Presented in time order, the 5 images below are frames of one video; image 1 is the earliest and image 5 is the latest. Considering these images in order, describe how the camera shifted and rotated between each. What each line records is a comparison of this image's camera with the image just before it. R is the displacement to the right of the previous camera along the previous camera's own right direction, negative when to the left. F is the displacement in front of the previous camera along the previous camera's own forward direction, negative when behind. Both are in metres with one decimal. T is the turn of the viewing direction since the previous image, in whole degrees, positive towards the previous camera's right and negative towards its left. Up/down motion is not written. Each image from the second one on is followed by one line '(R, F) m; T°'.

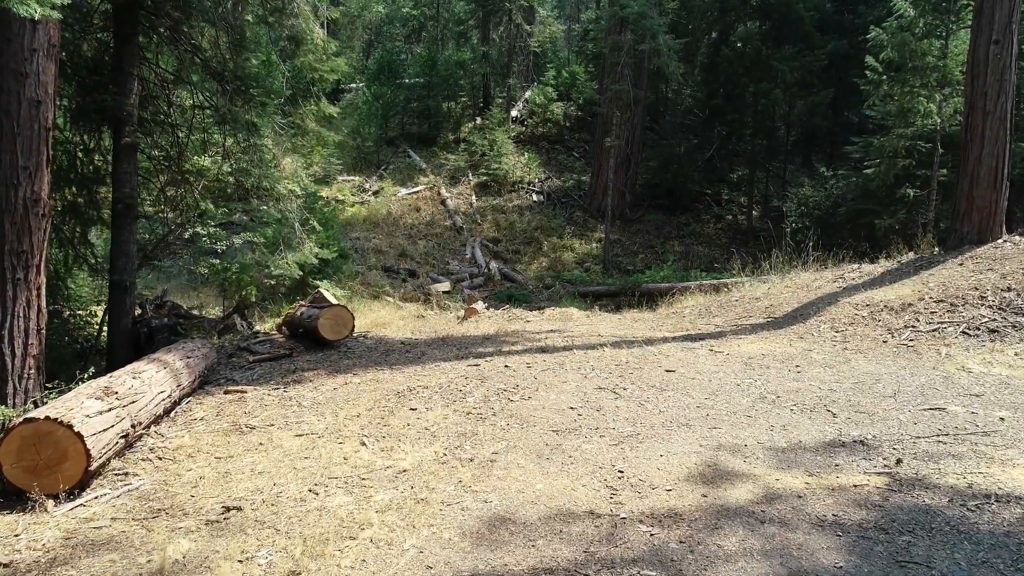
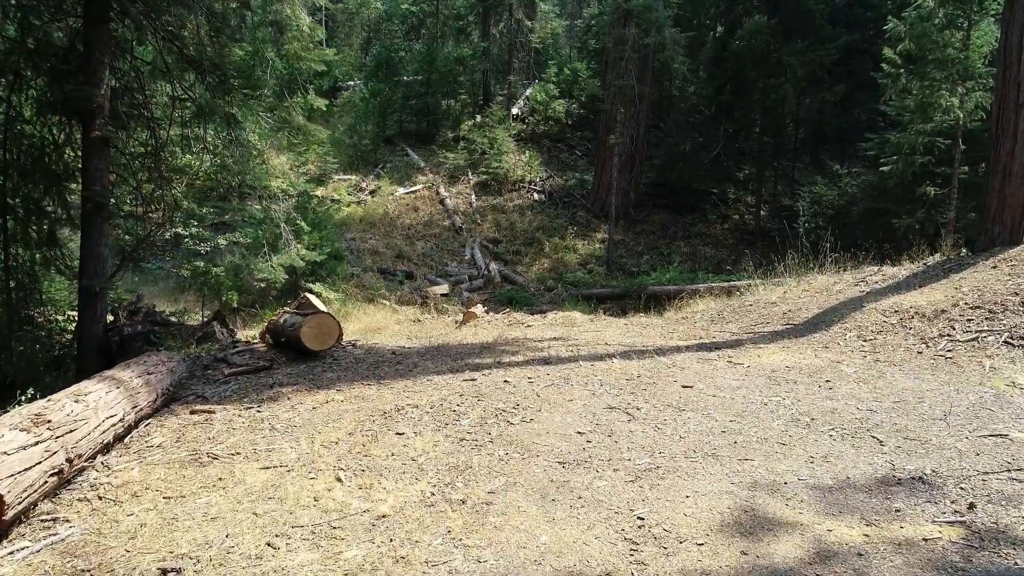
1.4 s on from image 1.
(0.0, +0.4) m; 0°
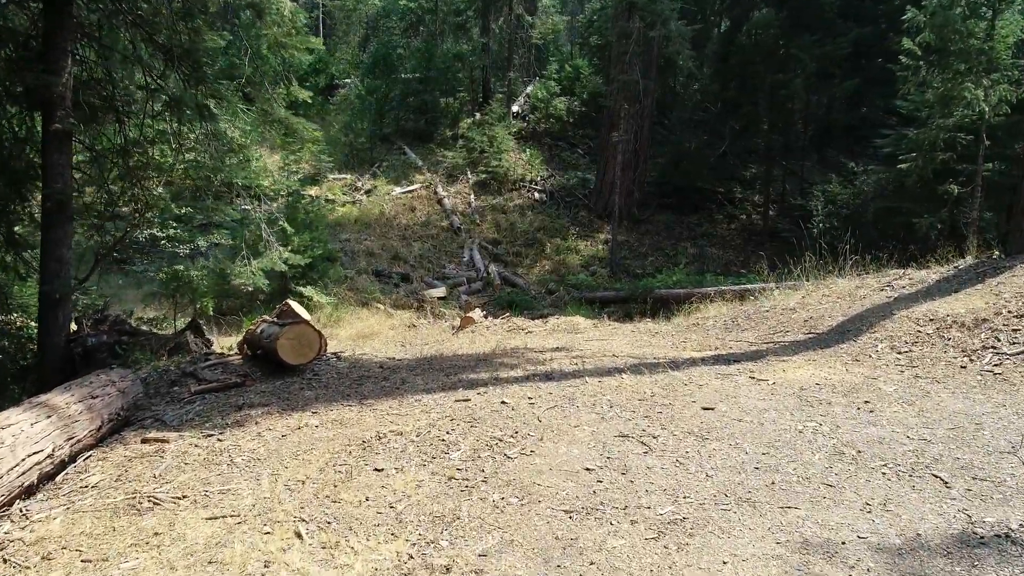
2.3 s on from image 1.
(0.0, +0.5) m; 0°
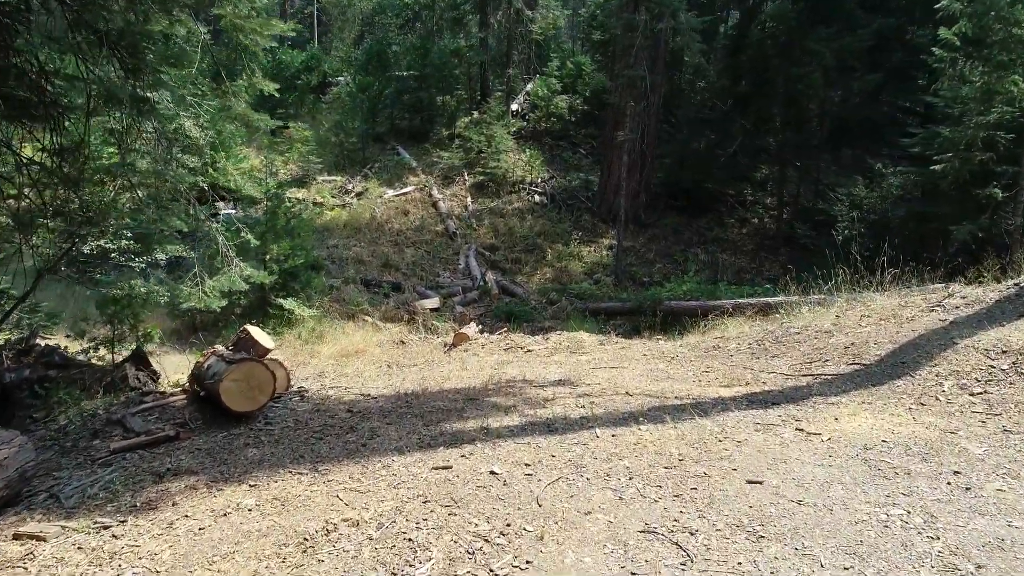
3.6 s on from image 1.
(0.0, +0.8) m; 0°
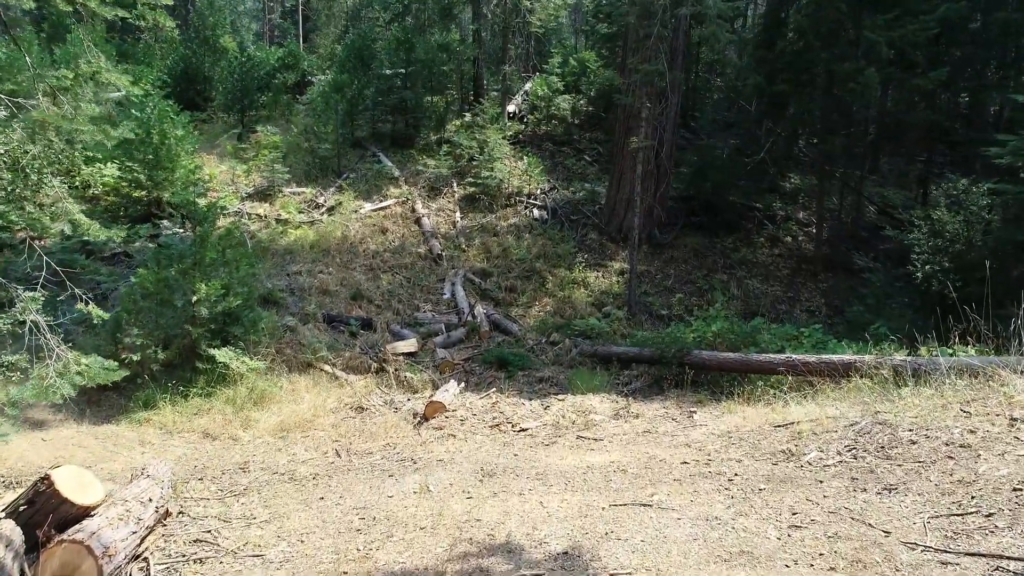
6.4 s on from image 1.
(+0.1, +1.9) m; 0°
